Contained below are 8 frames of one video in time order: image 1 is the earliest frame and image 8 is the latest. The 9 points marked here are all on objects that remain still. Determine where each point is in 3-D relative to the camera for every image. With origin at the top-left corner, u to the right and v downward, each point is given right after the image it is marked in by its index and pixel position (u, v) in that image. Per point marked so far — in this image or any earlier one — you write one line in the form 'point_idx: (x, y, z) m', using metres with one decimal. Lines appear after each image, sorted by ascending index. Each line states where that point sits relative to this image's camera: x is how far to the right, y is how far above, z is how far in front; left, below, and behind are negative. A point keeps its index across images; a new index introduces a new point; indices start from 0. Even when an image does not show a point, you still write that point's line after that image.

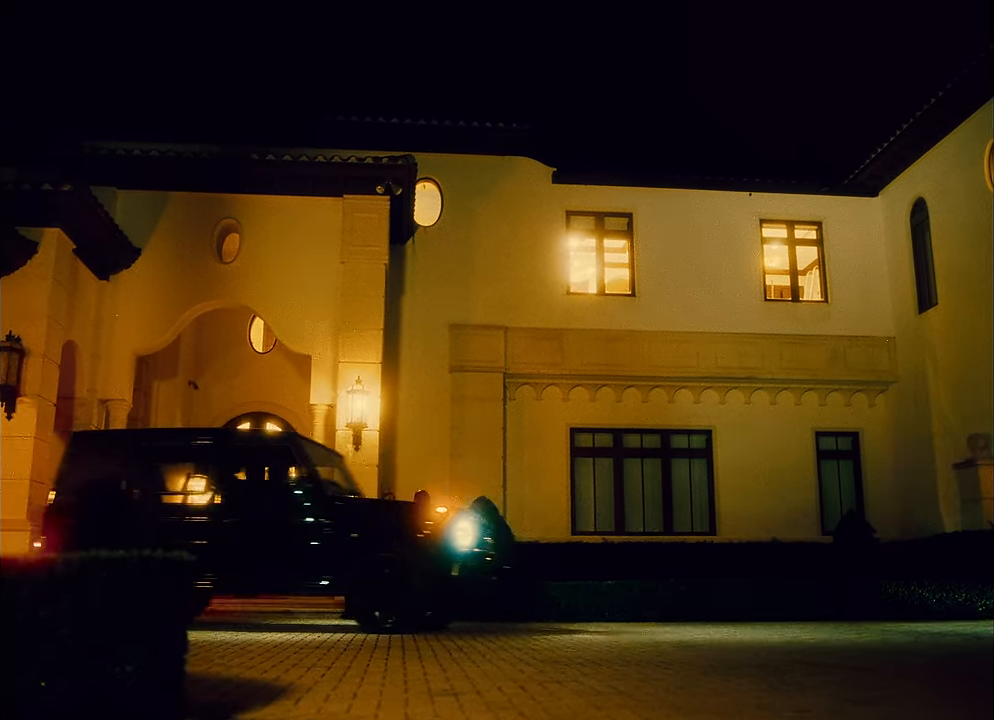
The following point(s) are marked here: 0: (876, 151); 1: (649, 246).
0: (+6.6, +3.6, +18.6) m
1: (+2.7, +2.0, +18.8) m
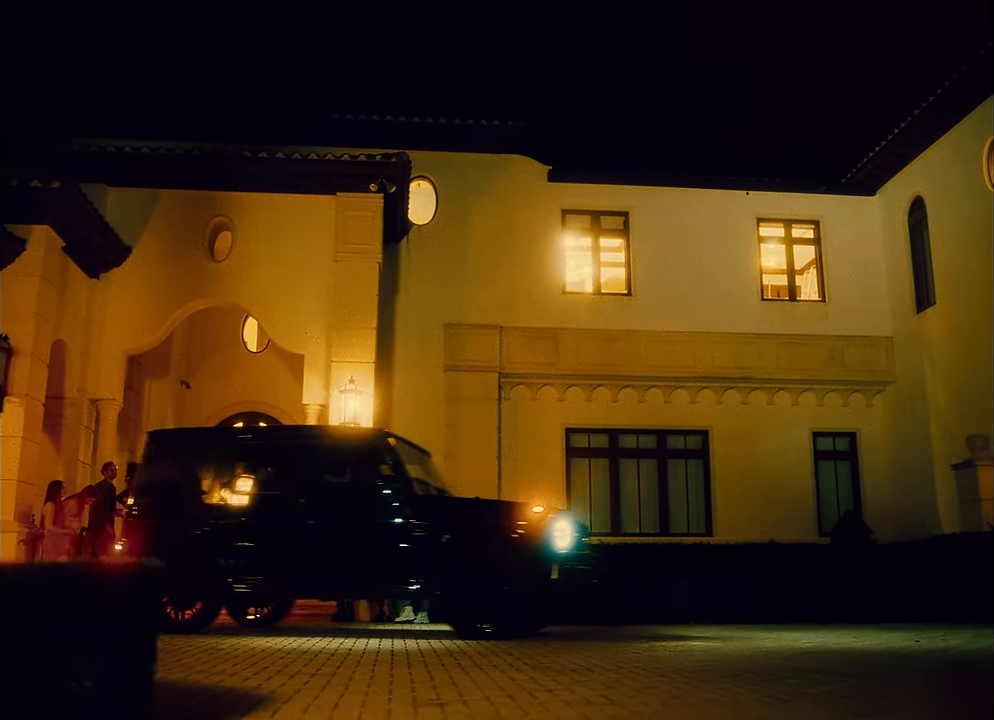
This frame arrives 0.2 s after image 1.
0: (+6.5, +3.6, +18.4) m
1: (+2.6, +2.0, +18.6) m
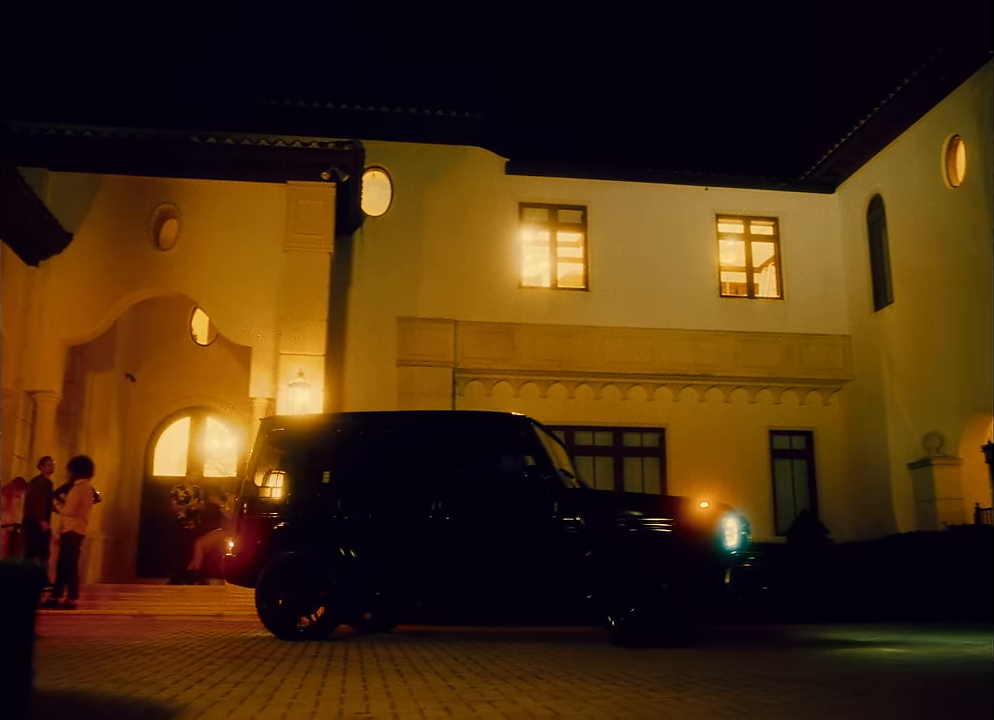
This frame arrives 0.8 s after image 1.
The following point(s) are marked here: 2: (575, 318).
0: (+5.7, +3.6, +18.3) m
1: (+1.8, +2.1, +18.4) m
2: (+1.3, +0.7, +17.9) m
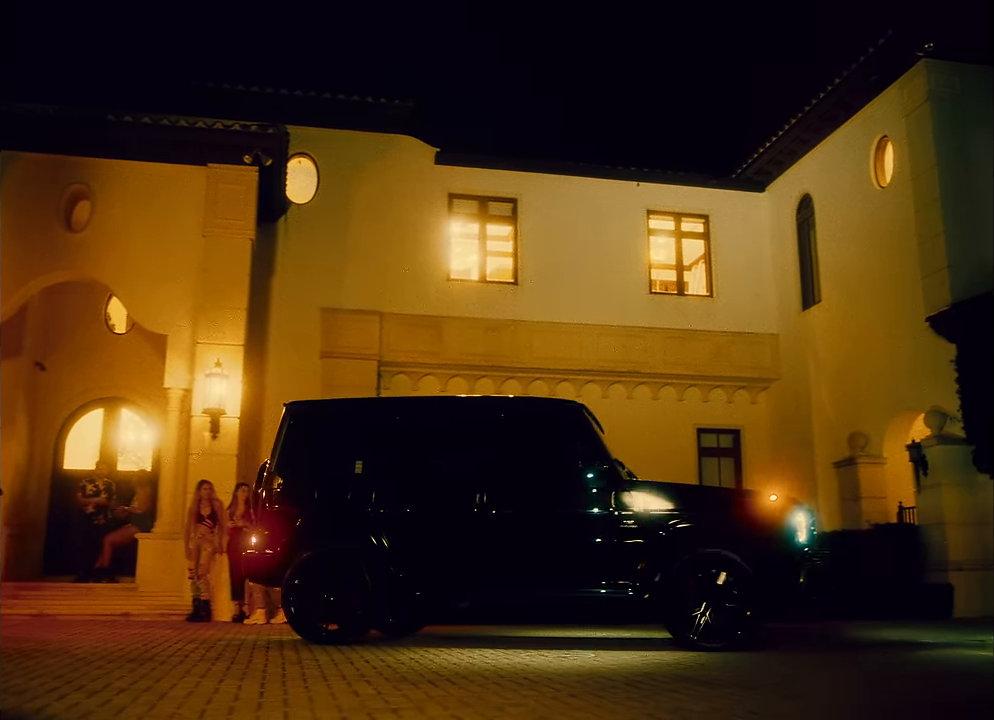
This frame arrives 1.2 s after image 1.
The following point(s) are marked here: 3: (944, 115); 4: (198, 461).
0: (+4.6, +3.7, +18.3) m
1: (+0.6, +2.2, +18.1) m
2: (+0.1, +0.8, +17.7) m
3: (+6.1, +3.3, +14.5) m
4: (-3.8, -1.3, +13.4) m
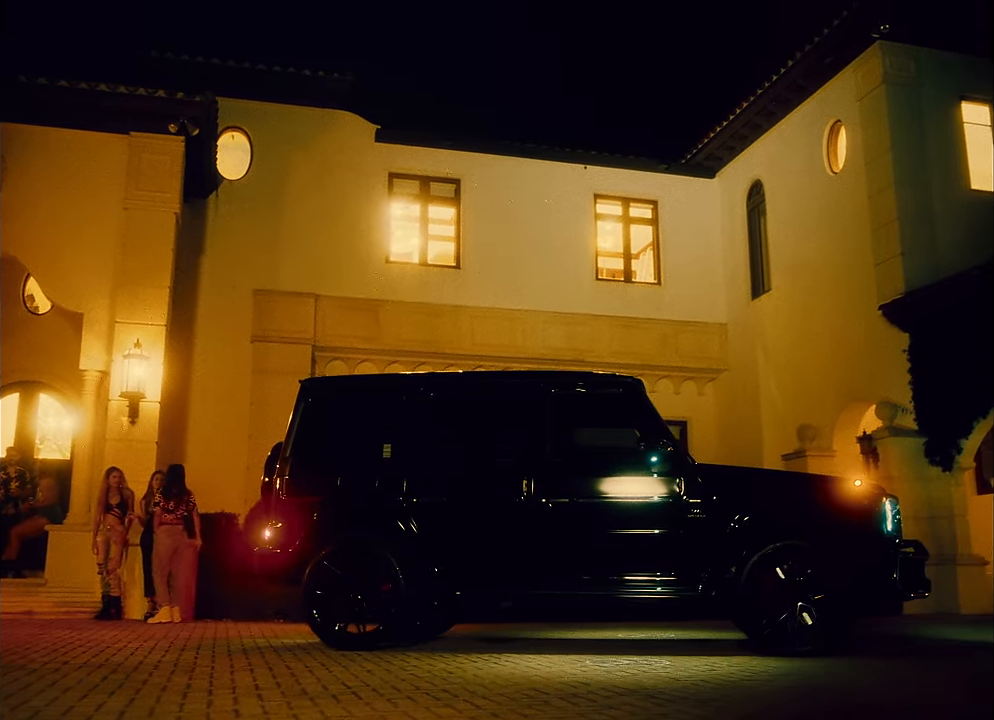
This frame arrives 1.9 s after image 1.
0: (+3.6, +3.8, +17.8) m
1: (-0.3, +2.4, +17.5) m
2: (-0.8, +1.0, +17.0) m
3: (+5.3, +3.5, +14.1) m
4: (-4.5, -1.0, +12.6) m
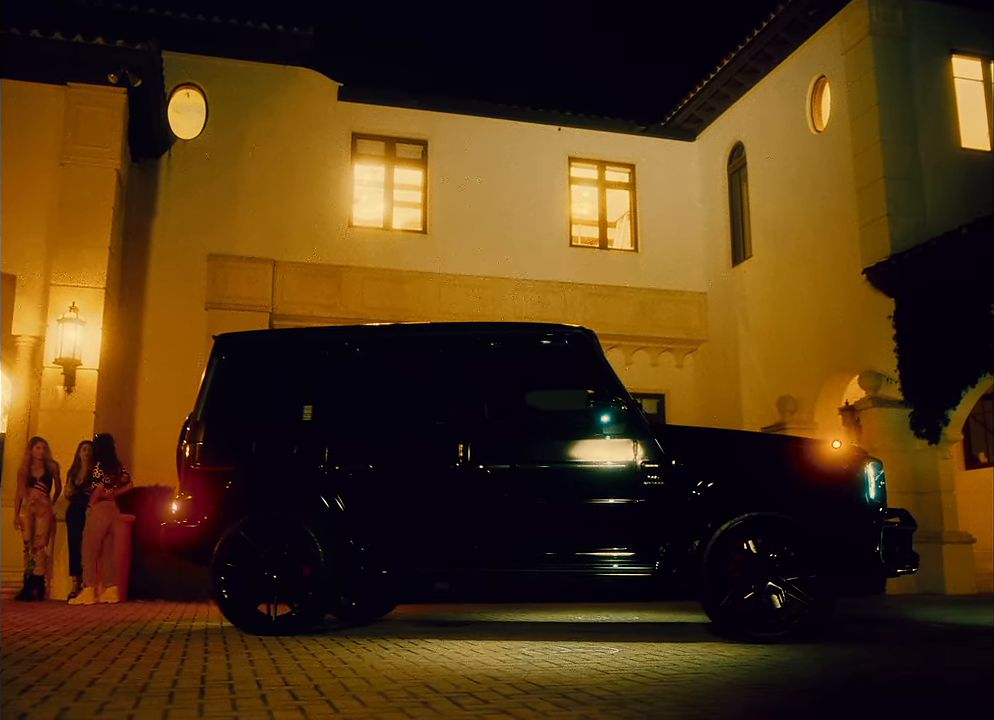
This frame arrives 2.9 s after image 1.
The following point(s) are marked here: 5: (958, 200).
0: (+3.1, +4.3, +17.0) m
1: (-0.8, +2.8, +16.7) m
2: (-1.3, +1.5, +16.2) m
3: (+4.8, +3.9, +13.3) m
4: (-4.9, -0.6, +11.8) m
5: (+5.7, +2.0, +13.3) m
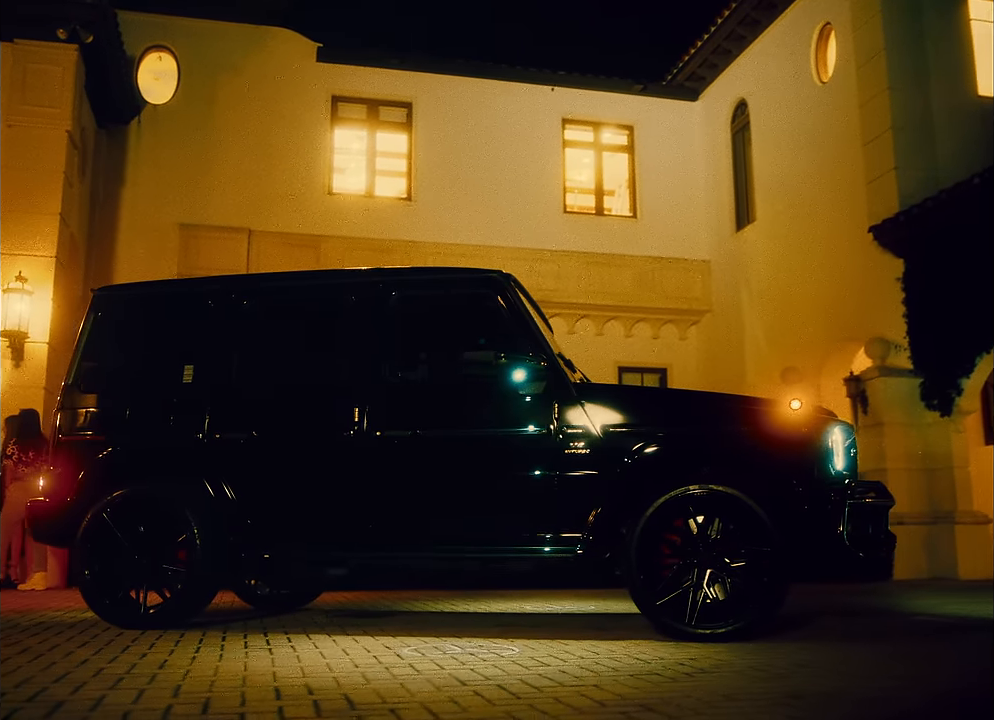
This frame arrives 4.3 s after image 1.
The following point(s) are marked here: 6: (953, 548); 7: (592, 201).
0: (+3.0, +4.7, +16.0) m
1: (-1.0, +3.2, +15.8) m
2: (-1.5, +1.8, +15.4) m
3: (+4.6, +4.2, +12.3) m
4: (-5.2, -0.4, +11.1) m
5: (+5.5, +2.4, +12.2) m
6: (+4.6, -1.9, +10.8) m
7: (+1.5, +2.5, +16.5) m
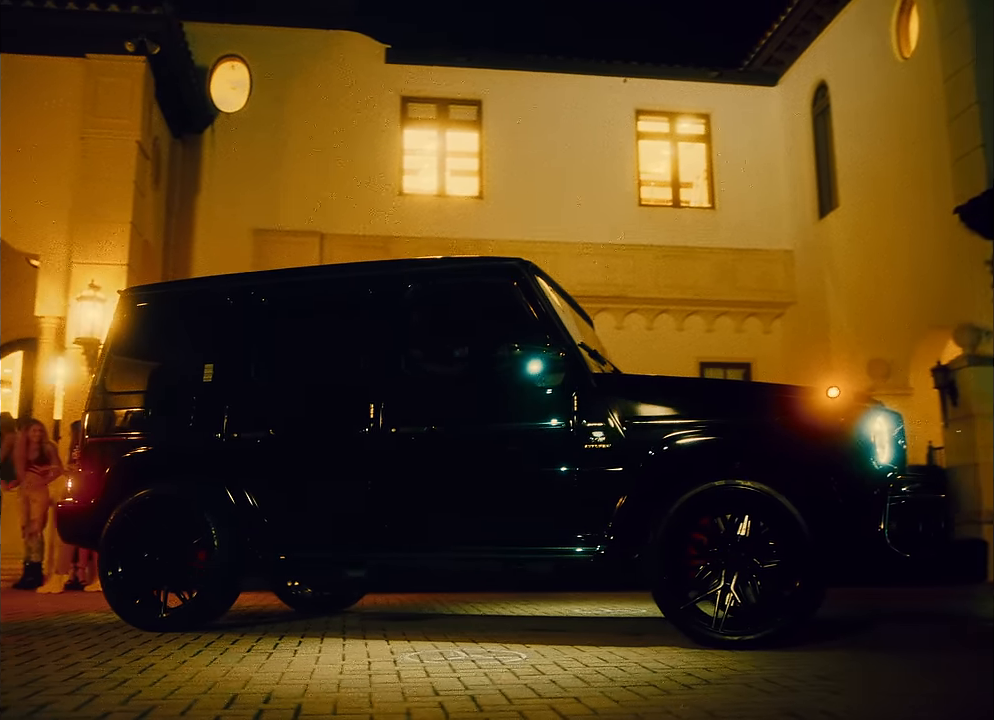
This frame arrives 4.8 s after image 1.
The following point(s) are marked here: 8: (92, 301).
0: (+4.0, +4.8, +15.5) m
1: (+0.1, +3.2, +15.6) m
2: (-0.4, +1.8, +15.2) m
3: (+5.2, +4.4, +11.6) m
4: (-4.5, -0.4, +11.3) m
5: (+6.2, +2.5, +11.5) m
6: (+5.2, -1.8, +10.1) m
7: (+2.6, +2.6, +16.1) m
8: (-4.3, +0.6, +11.5) m
